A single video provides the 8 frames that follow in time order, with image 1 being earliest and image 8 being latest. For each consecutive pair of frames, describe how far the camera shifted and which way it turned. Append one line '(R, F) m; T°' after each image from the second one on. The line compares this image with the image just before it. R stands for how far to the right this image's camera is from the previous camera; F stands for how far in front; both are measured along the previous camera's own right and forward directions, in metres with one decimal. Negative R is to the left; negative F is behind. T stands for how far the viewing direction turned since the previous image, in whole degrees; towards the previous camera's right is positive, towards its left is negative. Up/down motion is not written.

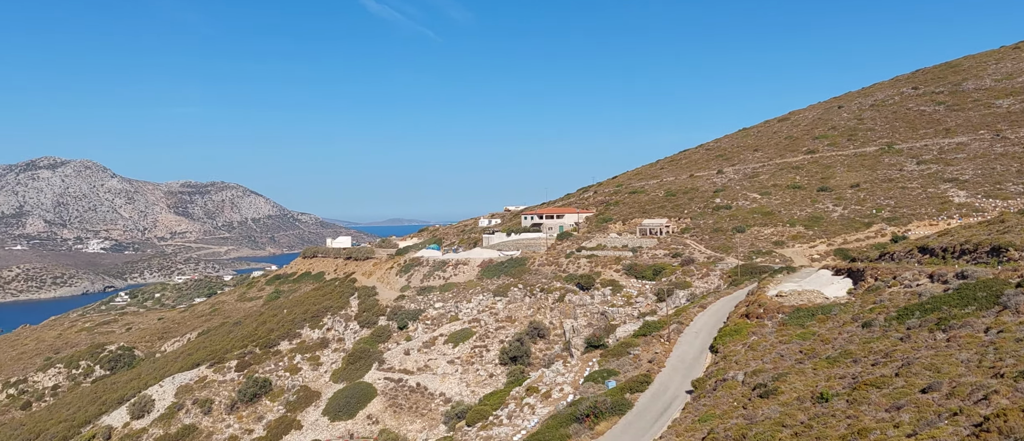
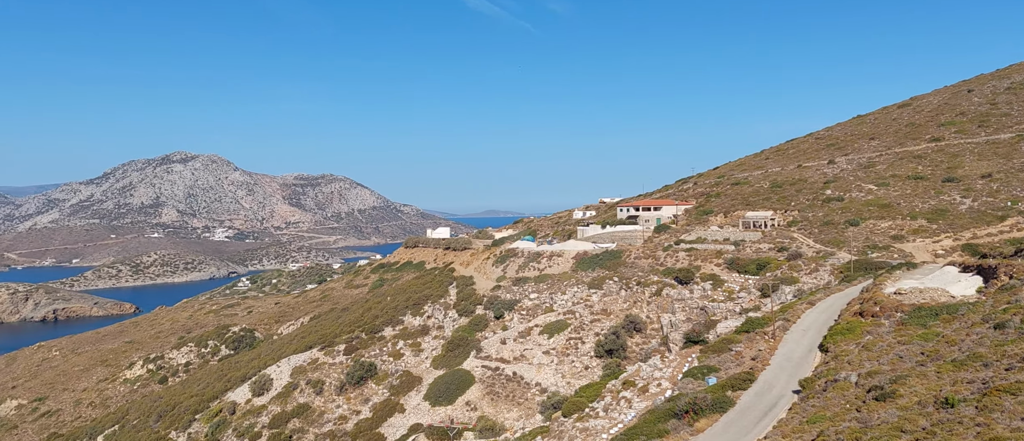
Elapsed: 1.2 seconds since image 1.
(-0.2, -0.3) m; -7°
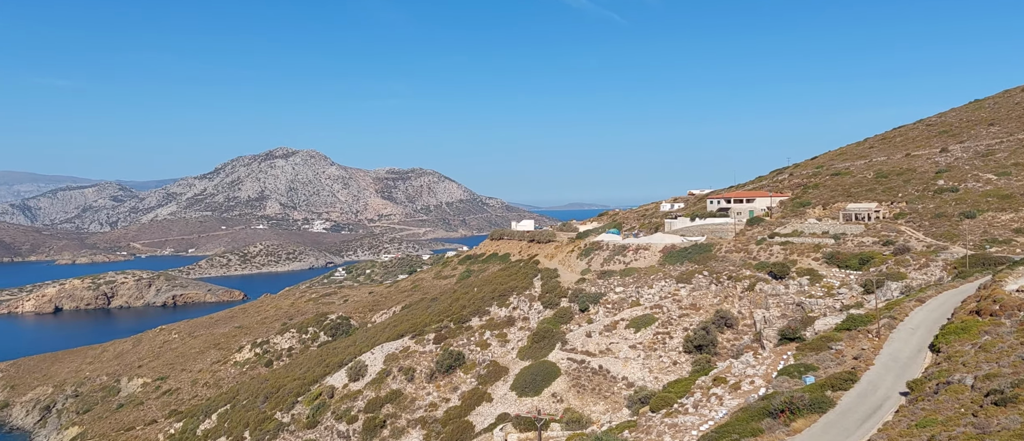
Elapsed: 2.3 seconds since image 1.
(-0.5, -0.1) m; -6°
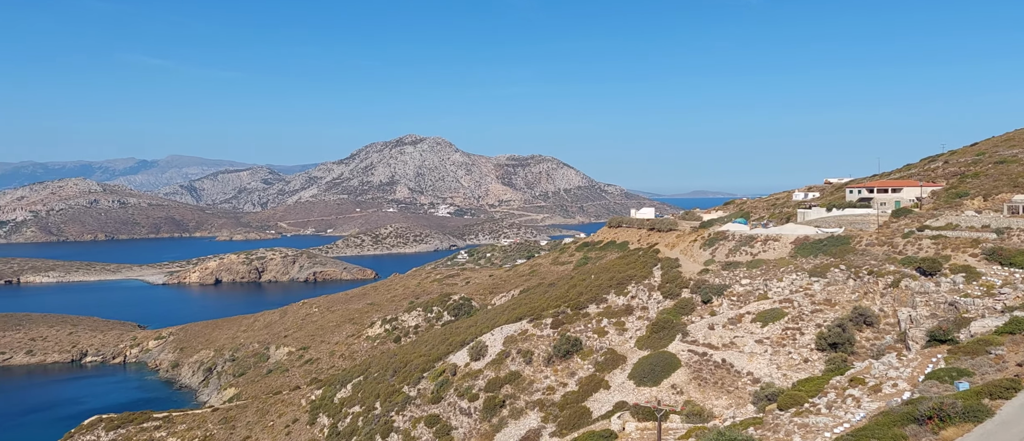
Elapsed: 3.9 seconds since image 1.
(-0.7, +0.2) m; -9°
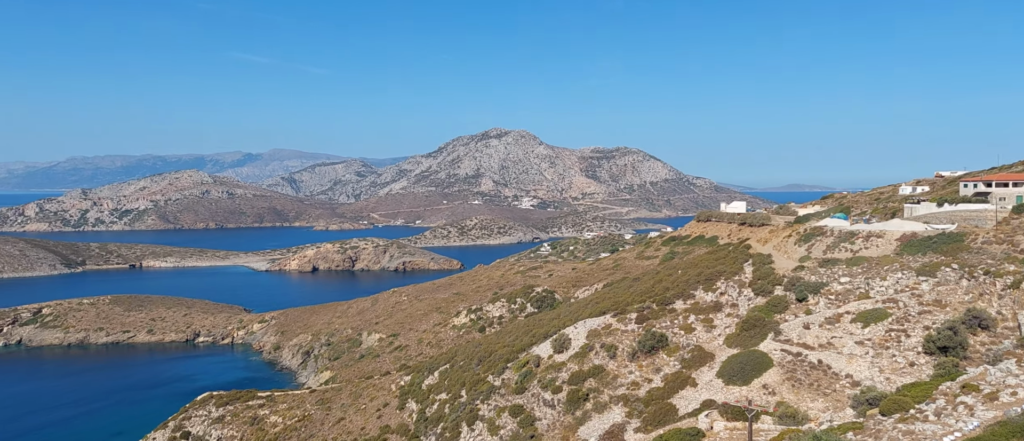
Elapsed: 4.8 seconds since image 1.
(-0.4, +0.3) m; -6°
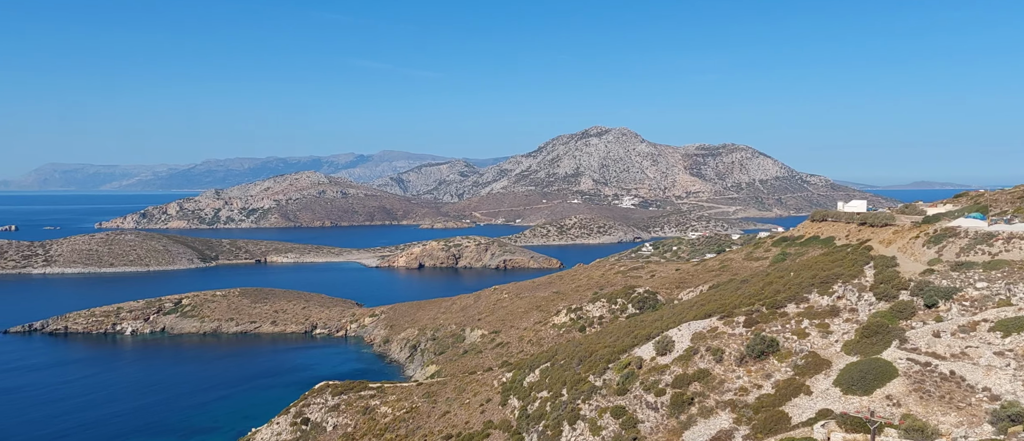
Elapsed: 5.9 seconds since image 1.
(-0.5, +0.4) m; -8°
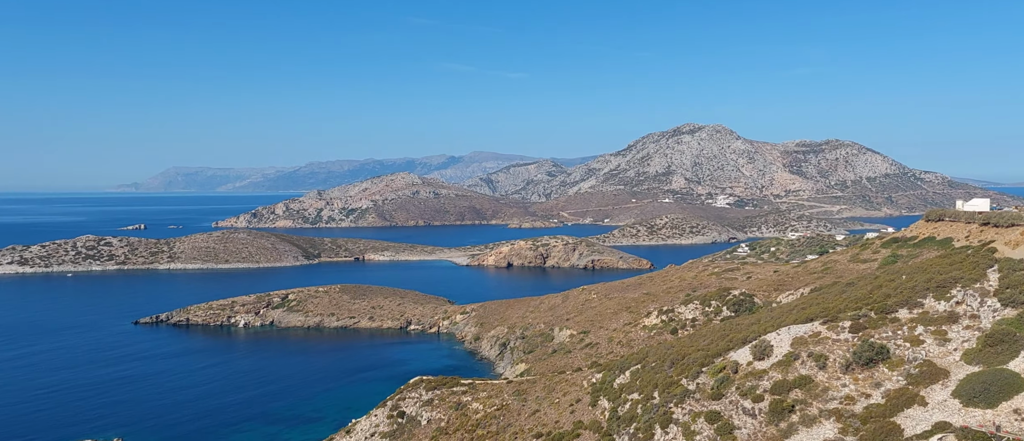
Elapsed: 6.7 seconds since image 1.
(-0.4, +0.5) m; -7°
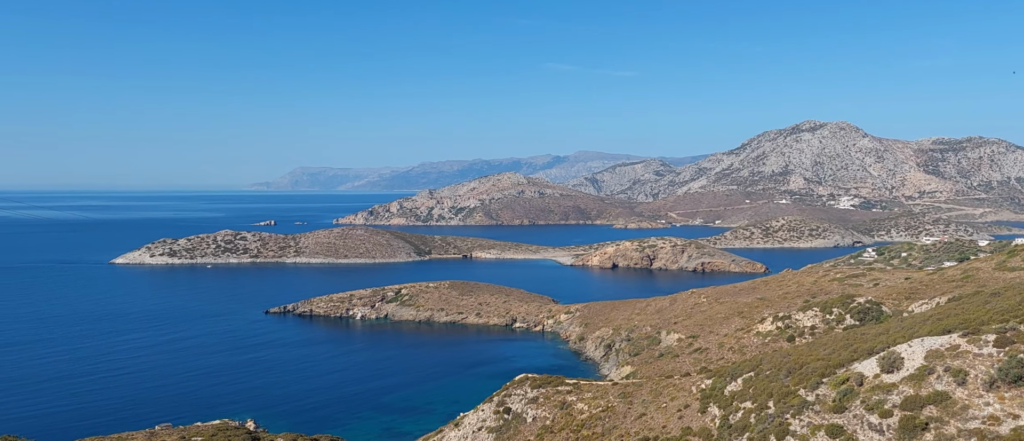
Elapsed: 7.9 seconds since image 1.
(-0.5, +0.6) m; -8°
